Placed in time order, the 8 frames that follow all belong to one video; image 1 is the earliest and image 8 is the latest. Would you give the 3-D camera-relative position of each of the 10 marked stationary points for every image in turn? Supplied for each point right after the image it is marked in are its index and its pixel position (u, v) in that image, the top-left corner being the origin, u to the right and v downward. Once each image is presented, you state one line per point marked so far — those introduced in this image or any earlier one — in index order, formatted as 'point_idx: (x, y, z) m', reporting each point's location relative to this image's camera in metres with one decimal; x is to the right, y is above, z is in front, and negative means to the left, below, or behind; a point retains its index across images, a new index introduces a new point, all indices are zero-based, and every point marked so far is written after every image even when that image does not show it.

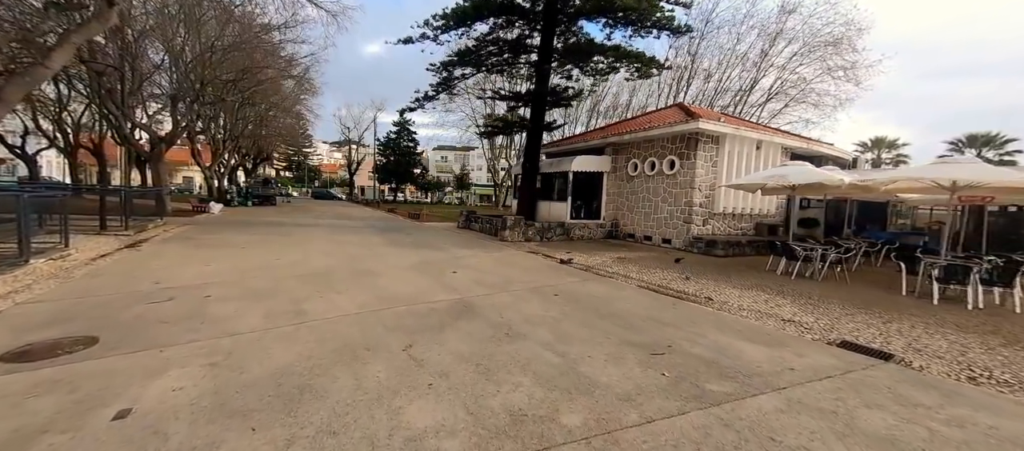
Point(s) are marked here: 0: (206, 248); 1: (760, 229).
0: (-6.9, -0.5, +8.7) m
1: (+8.6, -0.2, +13.5) m
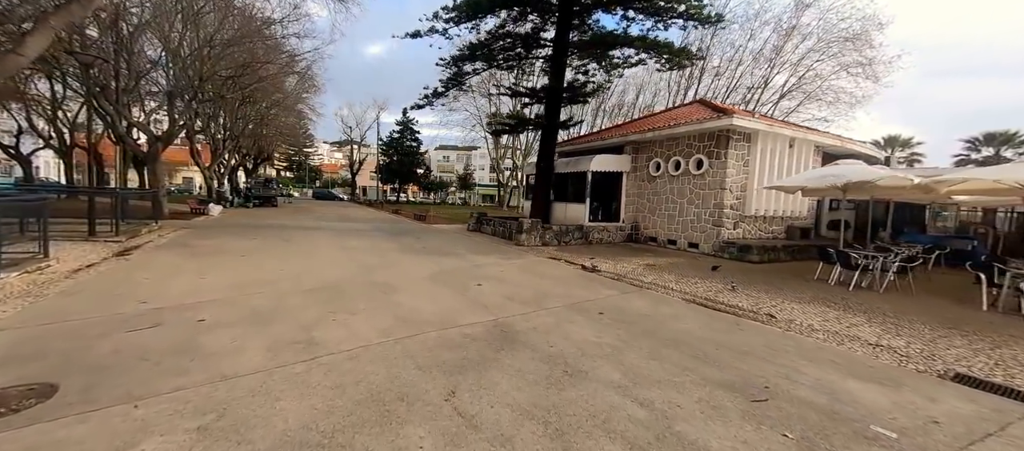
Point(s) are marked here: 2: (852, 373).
0: (-6.4, -0.6, +8.0) m
1: (+9.2, -0.3, +12.7) m
2: (+3.4, -1.5, +3.8) m
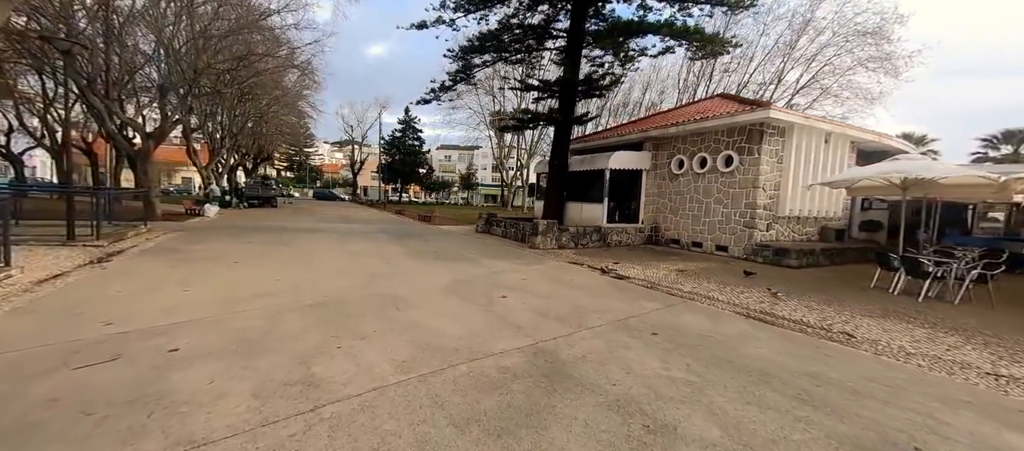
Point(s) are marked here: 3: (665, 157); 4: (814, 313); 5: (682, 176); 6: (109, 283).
0: (-6.0, -0.7, +7.2) m
1: (+9.6, -0.3, +11.8) m
2: (+3.8, -1.5, +3.0) m
3: (+5.2, +2.3, +13.2) m
4: (+4.6, -1.3, +5.8) m
5: (+5.5, +1.6, +12.5) m
6: (-5.9, -0.8, +5.6) m
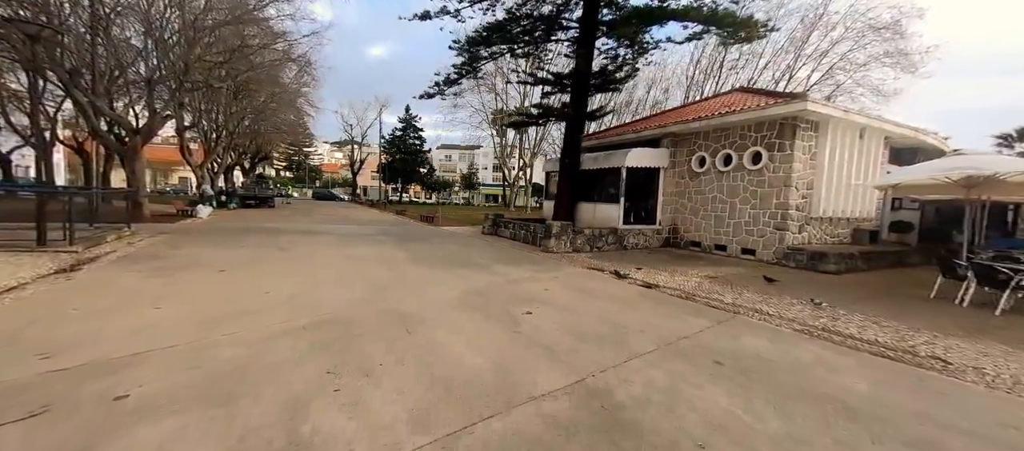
0: (-5.6, -0.8, +6.4) m
1: (+10.0, -0.3, +11.1) m
2: (+4.1, -1.6, +2.2) m
3: (+5.6, +2.3, +12.4) m
4: (+4.9, -1.4, +5.0) m
5: (+5.9, +1.5, +11.8) m
6: (-5.5, -0.9, +4.8) m
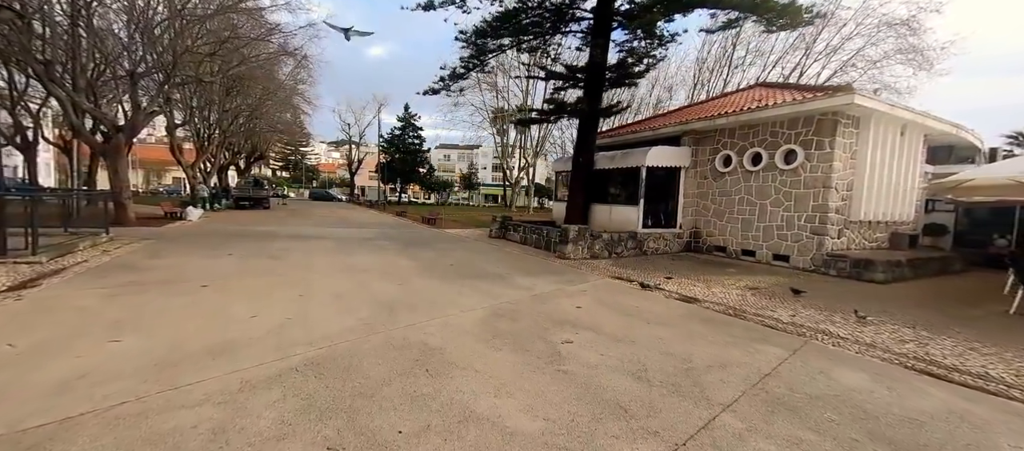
0: (-5.3, -0.9, +5.5) m
1: (+10.3, -0.4, +10.3) m
2: (+4.5, -1.7, +1.4) m
3: (+5.9, +2.2, +11.6) m
4: (+5.3, -1.5, +4.2) m
5: (+6.2, +1.4, +11.0) m
6: (-5.1, -1.0, +3.9) m
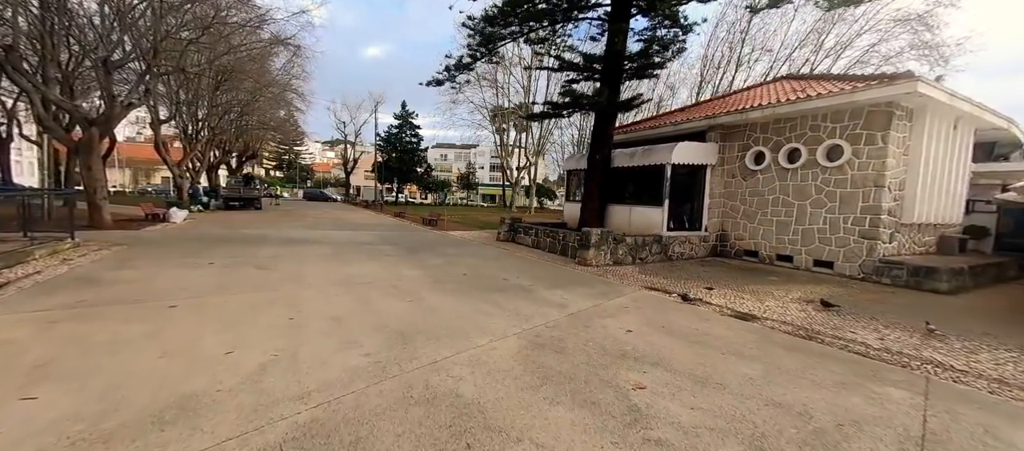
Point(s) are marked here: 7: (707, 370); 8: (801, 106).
0: (-4.8, -1.0, +4.5) m
1: (+10.7, -0.5, +9.5) m
2: (+5.0, -1.7, +0.5) m
3: (+6.3, +2.1, +10.7) m
4: (+5.7, -1.5, +3.3) m
5: (+6.6, +1.4, +10.1) m
6: (-4.7, -1.1, +2.9) m
7: (+1.8, -1.3, +3.5) m
8: (+6.7, +2.8, +8.9) m
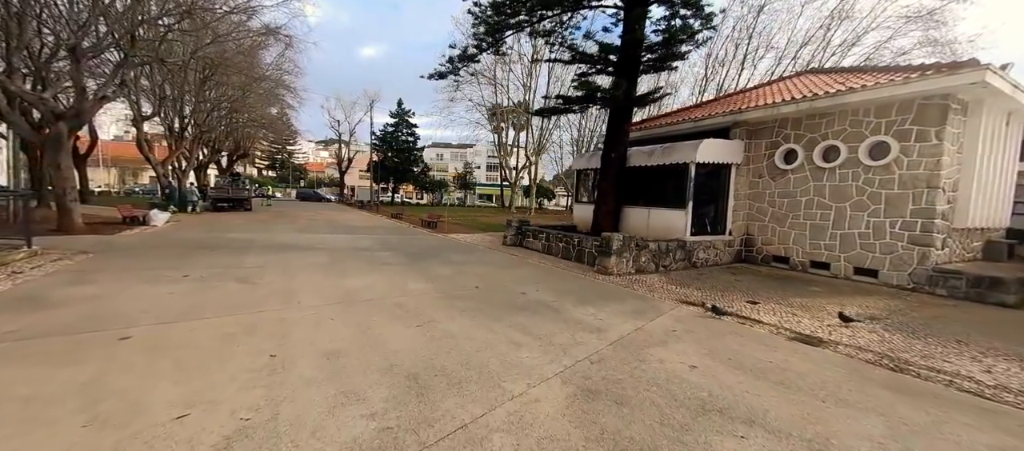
0: (-4.5, -1.1, +3.6) m
1: (+11.0, -0.6, +8.7) m
2: (+5.4, -1.8, -0.3) m
3: (+6.5, +2.0, +9.9) m
4: (+6.1, -1.7, +2.6) m
5: (+6.8, +1.3, +9.3) m
6: (-4.3, -1.2, +2.0) m
7: (+2.1, -1.4, +2.7) m
8: (+6.9, +2.7, +8.1) m
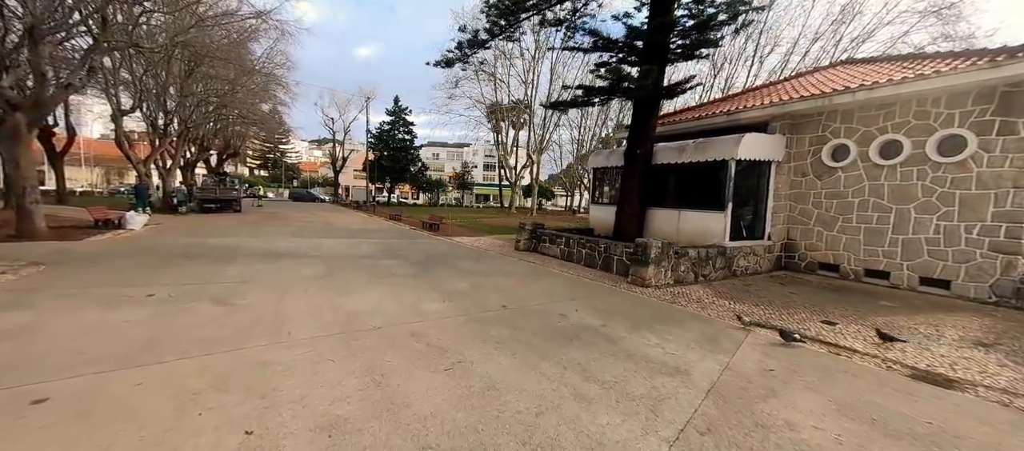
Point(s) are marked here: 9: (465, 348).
0: (-4.0, -1.2, +2.5) m
1: (+11.4, -0.7, +7.9) m
2: (+6.0, -1.9, -1.2) m
3: (+7.0, +1.9, +9.0) m
4: (+6.6, -1.7, +1.6) m
5: (+7.3, +1.2, +8.4) m
6: (-3.8, -1.3, +0.9) m
7: (+2.7, -1.5, +1.7) m
8: (+7.4, +2.6, +7.2) m
9: (-0.5, -1.2, +3.8) m
